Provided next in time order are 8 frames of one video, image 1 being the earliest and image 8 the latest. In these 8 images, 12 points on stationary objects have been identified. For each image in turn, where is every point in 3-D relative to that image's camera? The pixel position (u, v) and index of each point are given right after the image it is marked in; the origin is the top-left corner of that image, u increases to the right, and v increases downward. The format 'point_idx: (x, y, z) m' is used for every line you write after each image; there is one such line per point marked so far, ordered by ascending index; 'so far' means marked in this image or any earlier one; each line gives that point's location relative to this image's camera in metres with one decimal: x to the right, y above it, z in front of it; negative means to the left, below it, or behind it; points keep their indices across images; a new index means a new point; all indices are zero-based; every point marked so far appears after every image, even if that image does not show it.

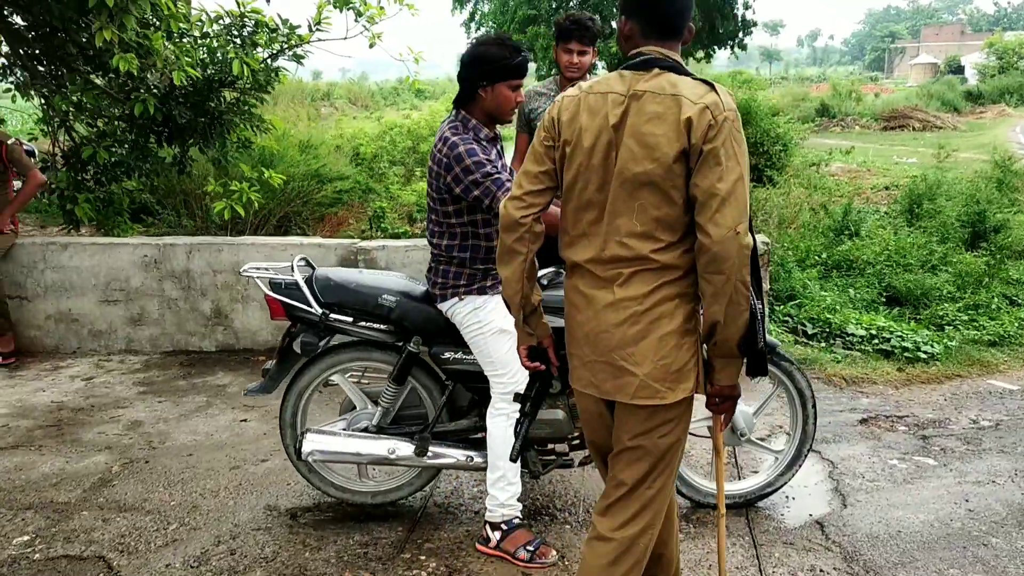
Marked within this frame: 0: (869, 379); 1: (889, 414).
0: (+2.1, -0.5, +4.9) m
1: (+2.0, -0.7, +4.4) m
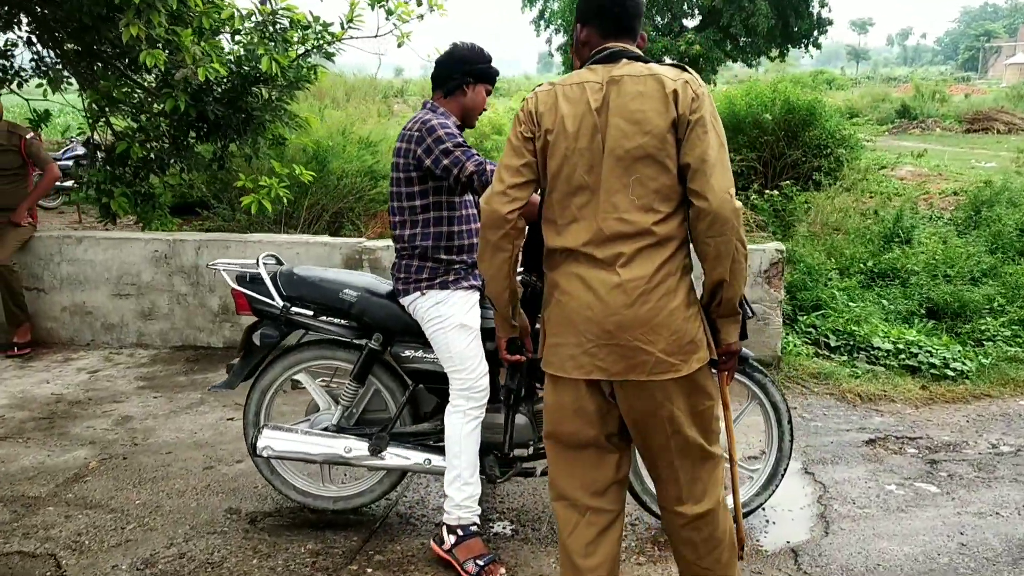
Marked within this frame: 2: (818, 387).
0: (+2.1, -0.6, +4.6) m
1: (+1.9, -0.7, +4.1) m
2: (+1.7, -0.6, +4.7) m
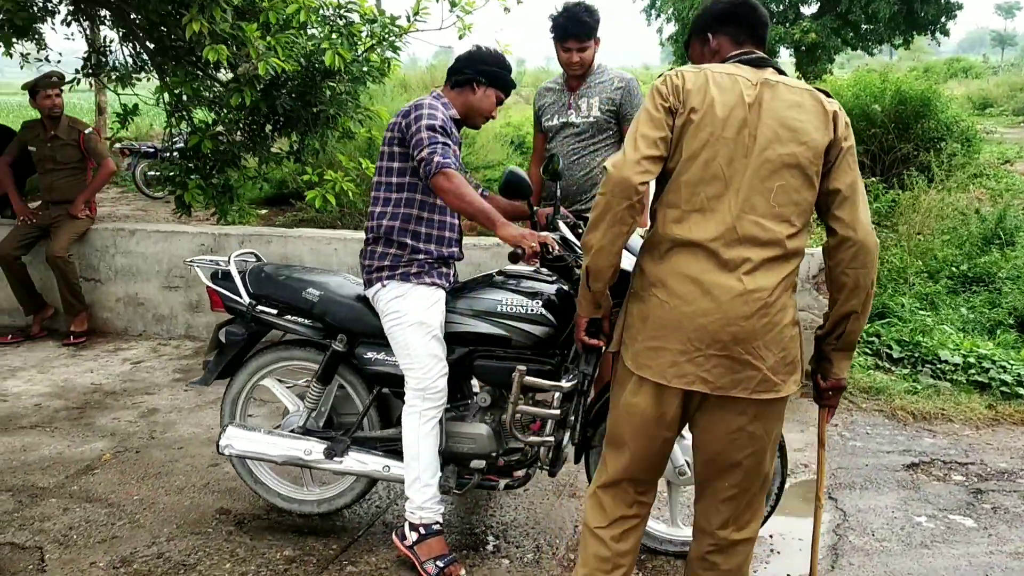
0: (+2.2, -0.6, +4.2) m
1: (+2.0, -0.8, +3.8) m
2: (+1.8, -0.6, +4.3) m
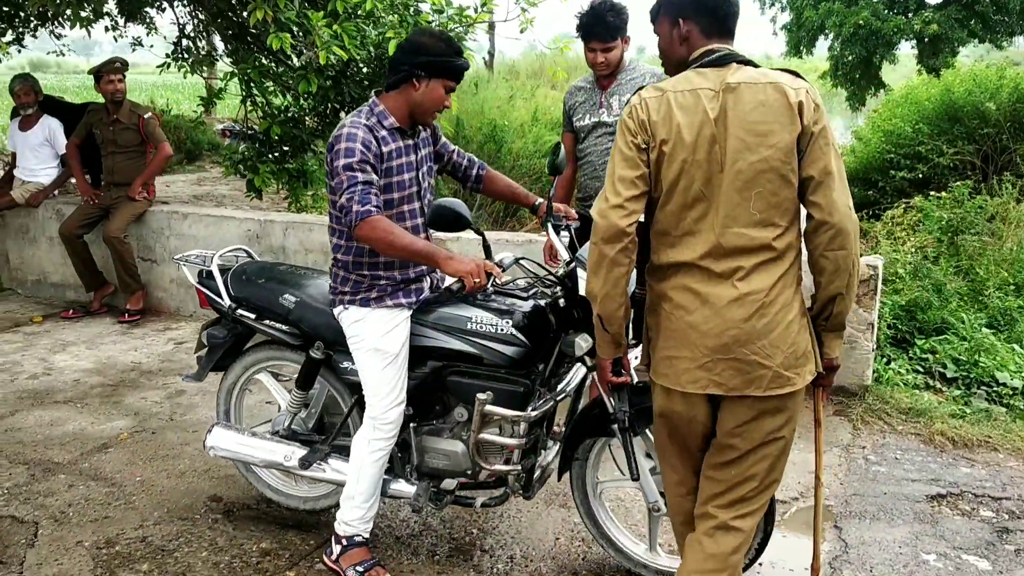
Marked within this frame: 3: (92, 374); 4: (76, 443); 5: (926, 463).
0: (+2.2, -0.7, +3.9) m
1: (+2.0, -0.8, +3.5) m
2: (+1.9, -0.7, +4.0) m
3: (-2.4, -0.5, +4.9) m
4: (-2.0, -0.7, +3.9) m
5: (+1.8, -0.8, +3.7) m
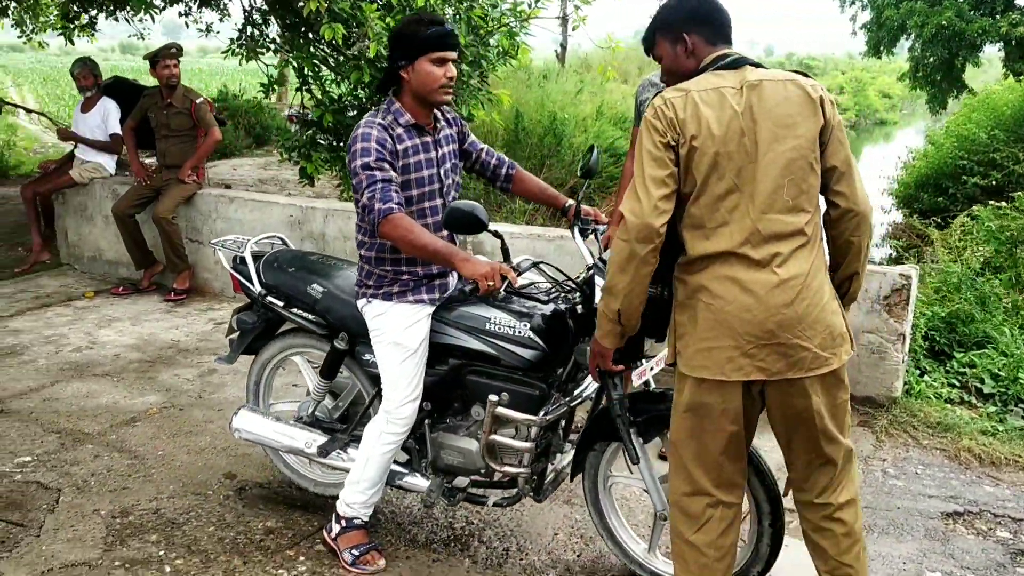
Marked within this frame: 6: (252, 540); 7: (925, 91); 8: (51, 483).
0: (+2.3, -0.8, +3.7) m
1: (+2.0, -0.9, +3.3) m
2: (+1.9, -0.7, +3.9) m
3: (-2.3, -0.4, +5.1) m
4: (-2.0, -0.6, +4.1) m
5: (+1.8, -0.8, +3.6) m
6: (-0.9, -0.9, +3.1) m
7: (+6.2, +2.9, +12.6) m
8: (-1.8, -0.8, +3.4) m
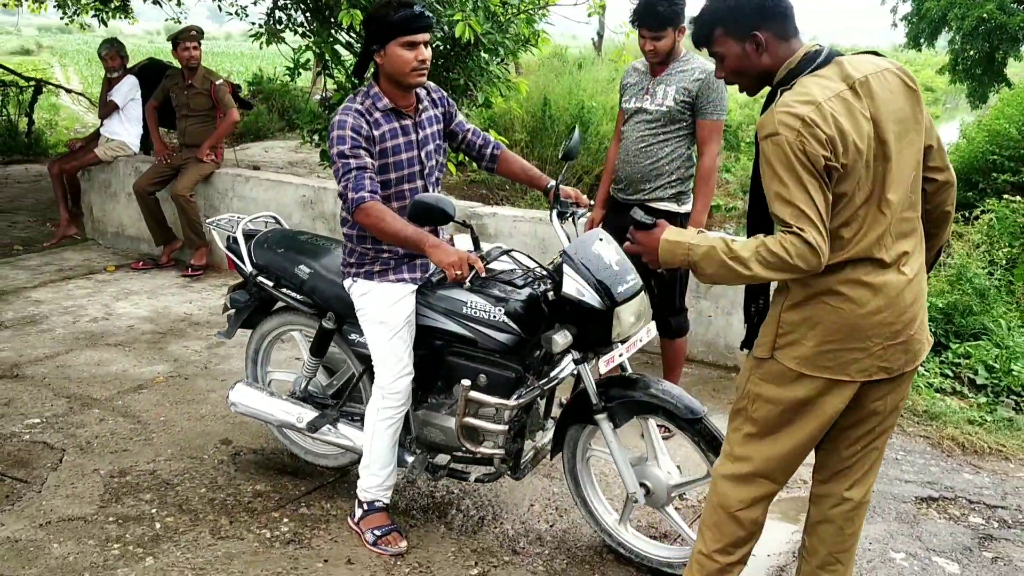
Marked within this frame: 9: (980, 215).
0: (+2.2, -0.7, +3.8) m
1: (+1.9, -0.8, +3.4) m
2: (+1.9, -0.6, +4.0) m
3: (-2.3, -0.2, +5.2) m
4: (-2.0, -0.5, +4.3) m
5: (+1.8, -0.8, +3.6) m
6: (-1.0, -0.8, +3.2) m
7: (+6.6, +3.0, +12.4) m
8: (-1.9, -0.7, +3.6) m
9: (+4.4, +0.7, +8.0) m
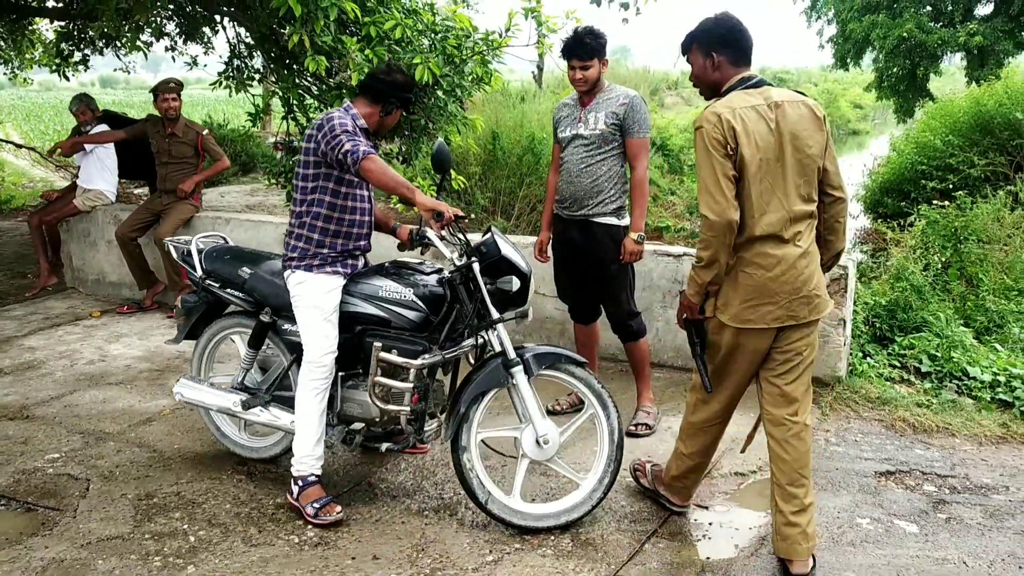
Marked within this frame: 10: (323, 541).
0: (+2.2, -0.7, +4.2) m
1: (+1.9, -0.8, +3.8) m
2: (+1.8, -0.6, +4.4) m
3: (-2.4, -0.5, +5.4) m
4: (-2.0, -0.7, +4.5) m
5: (+1.8, -0.7, +4.0) m
6: (-1.0, -0.9, +3.4) m
7: (+5.9, +2.9, +13.1) m
8: (-1.9, -0.8, +3.8) m
9: (+4.1, +0.7, +8.5) m
10: (-0.7, -1.0, +3.2) m
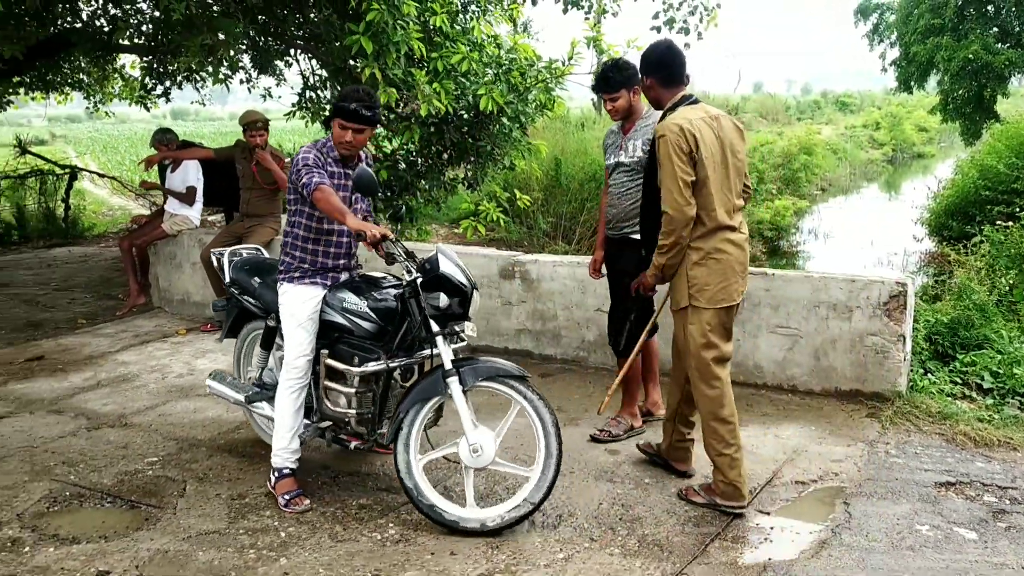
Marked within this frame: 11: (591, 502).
0: (+2.5, -0.8, +4.2) m
1: (+2.2, -0.9, +3.8) m
2: (+2.2, -0.7, +4.4) m
3: (-2.0, -0.6, +5.8) m
4: (-1.7, -0.8, +4.8) m
5: (+2.1, -0.8, +4.1) m
6: (-0.7, -1.0, +3.7) m
7: (+6.8, +2.5, +13.0) m
8: (-1.6, -0.9, +4.1) m
9: (+4.7, +0.5, +8.5) m
10: (-0.4, -1.0, +3.5) m
11: (+0.3, -0.9, +3.8) m
